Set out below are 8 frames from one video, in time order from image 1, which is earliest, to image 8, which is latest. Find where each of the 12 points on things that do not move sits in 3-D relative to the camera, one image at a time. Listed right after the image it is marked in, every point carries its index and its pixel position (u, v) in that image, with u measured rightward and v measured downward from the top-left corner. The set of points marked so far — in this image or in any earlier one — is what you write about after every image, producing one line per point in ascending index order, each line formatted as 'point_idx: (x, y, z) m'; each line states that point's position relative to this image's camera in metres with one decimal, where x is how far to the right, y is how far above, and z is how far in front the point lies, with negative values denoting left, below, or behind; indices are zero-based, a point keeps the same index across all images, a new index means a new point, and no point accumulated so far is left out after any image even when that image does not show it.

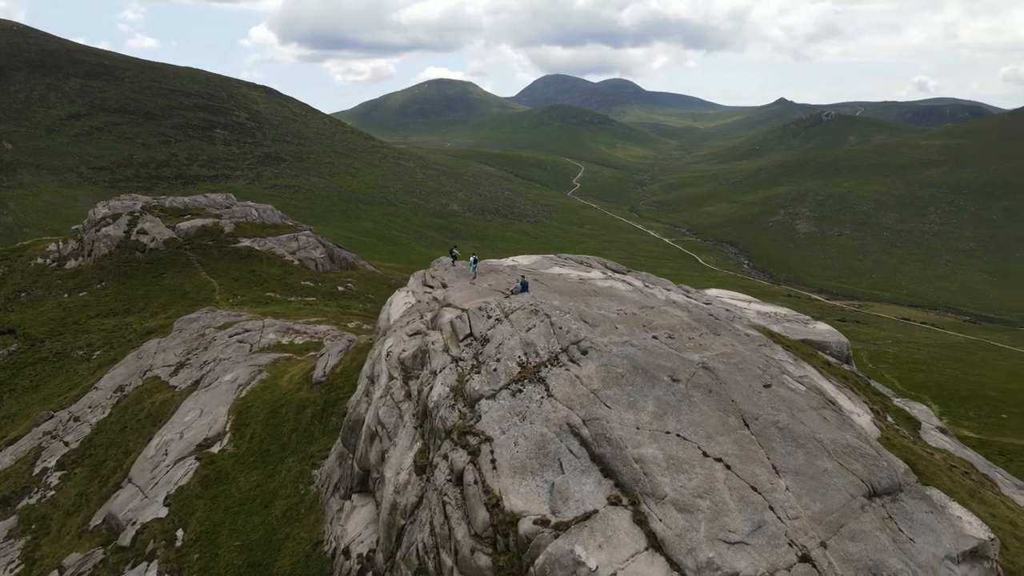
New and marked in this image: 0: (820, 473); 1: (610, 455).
0: (+7.6, -4.6, +18.1) m
1: (+2.5, -4.2, +18.4) m
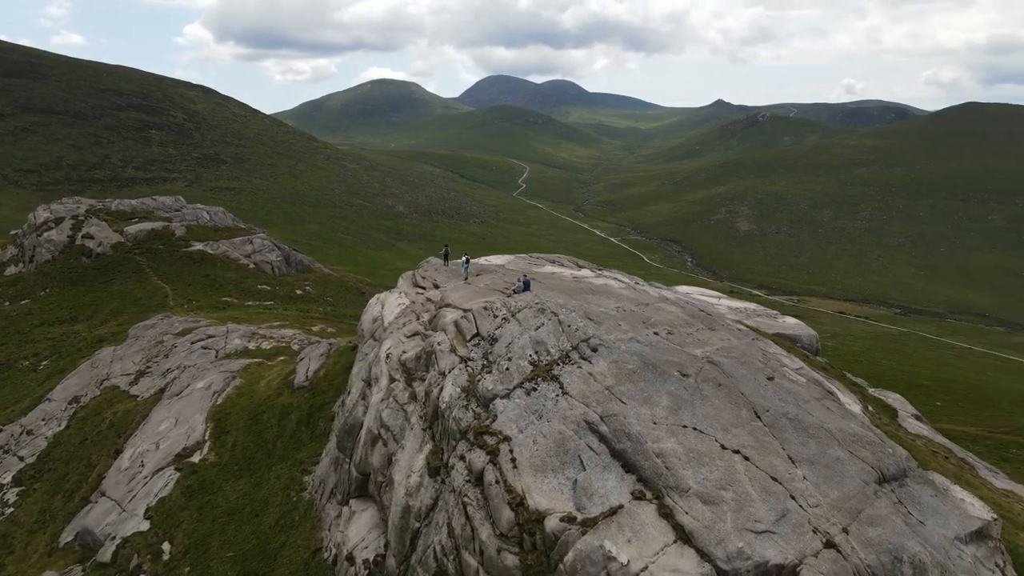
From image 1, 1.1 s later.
0: (+8.2, -4.4, +18.7) m
1: (+3.0, -4.1, +18.6) m
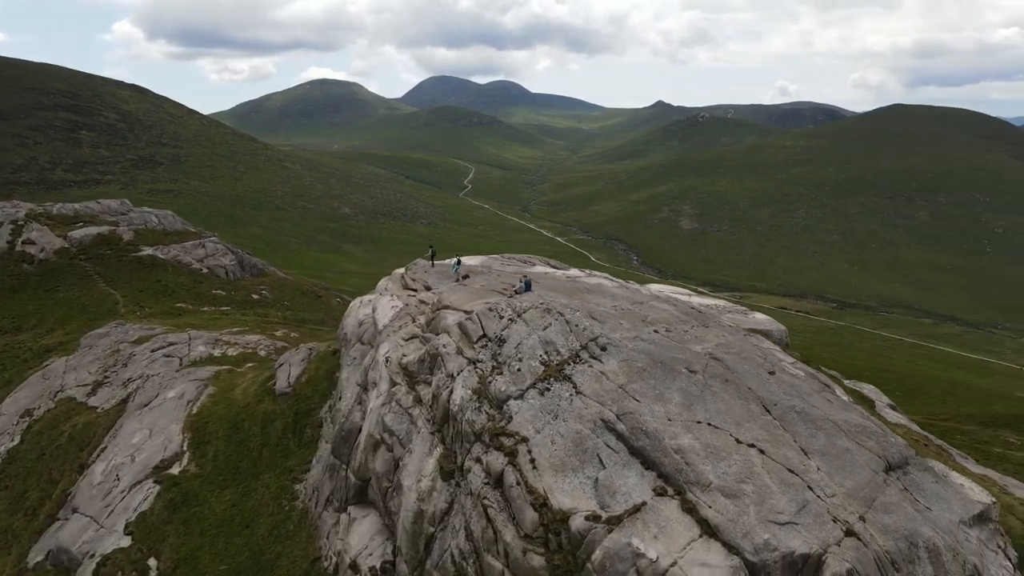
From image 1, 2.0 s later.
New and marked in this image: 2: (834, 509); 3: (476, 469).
0: (+8.7, -4.3, +19.2) m
1: (+3.5, -4.1, +18.7) m
2: (+7.7, -5.2, +17.4) m
3: (-0.9, -4.8, +19.5) m
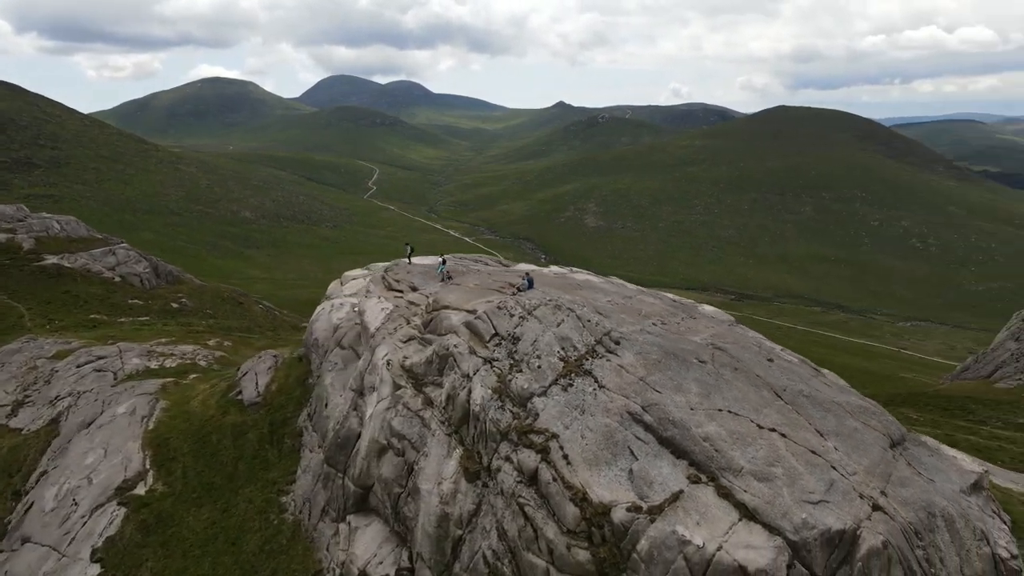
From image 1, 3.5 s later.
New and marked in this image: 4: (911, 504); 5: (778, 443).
0: (+9.4, -4.0, +20.3) m
1: (+4.4, -3.9, +19.2) m
2: (+8.6, -4.9, +18.3) m
3: (-0.1, -4.8, +19.4) m
4: (+9.9, -5.4, +18.2) m
5: (+6.9, -4.0, +19.1) m
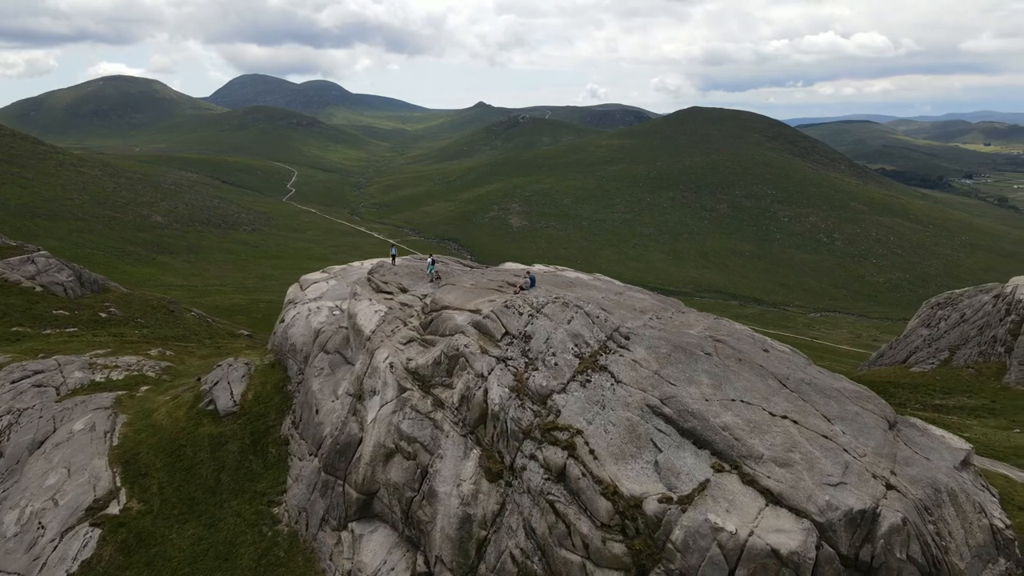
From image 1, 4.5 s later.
0: (+9.9, -3.7, +21.2) m
1: (+5.0, -3.7, +19.6) m
2: (+9.4, -4.7, +19.2) m
3: (+0.5, -4.7, +19.4) m
4: (+10.7, -5.1, +19.3) m
5: (+7.6, -3.8, +19.8) m
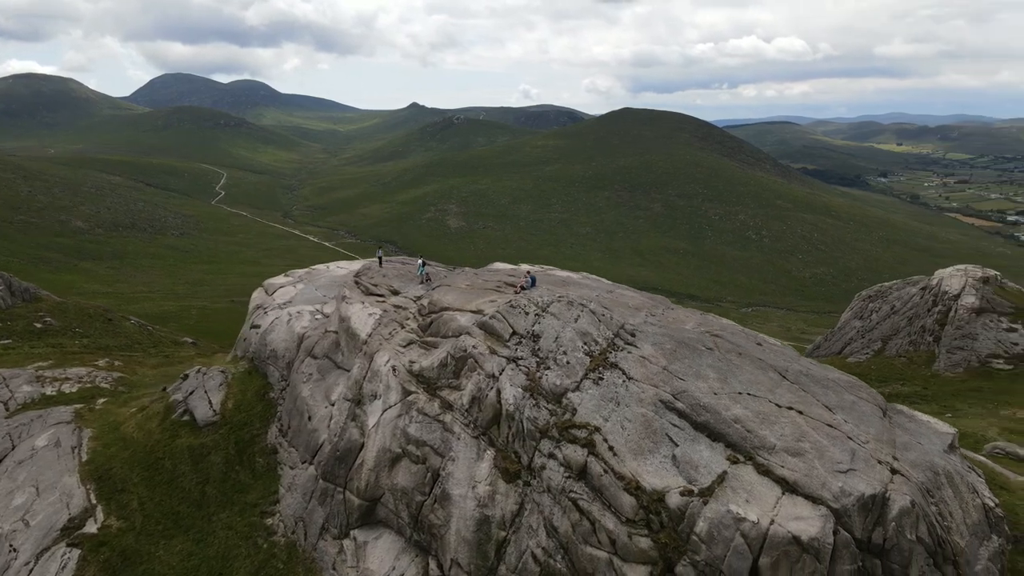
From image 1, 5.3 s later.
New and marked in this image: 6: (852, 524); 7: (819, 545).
0: (+10.2, -3.5, +22.0) m
1: (+5.5, -3.6, +20.0) m
2: (+9.9, -4.5, +20.0) m
3: (+1.0, -4.7, +19.4) m
4: (+11.2, -4.9, +20.1) m
5: (+8.0, -3.7, +20.5) m
6: (+8.4, -5.8, +18.0) m
7: (+7.2, -6.0, +17.2) m
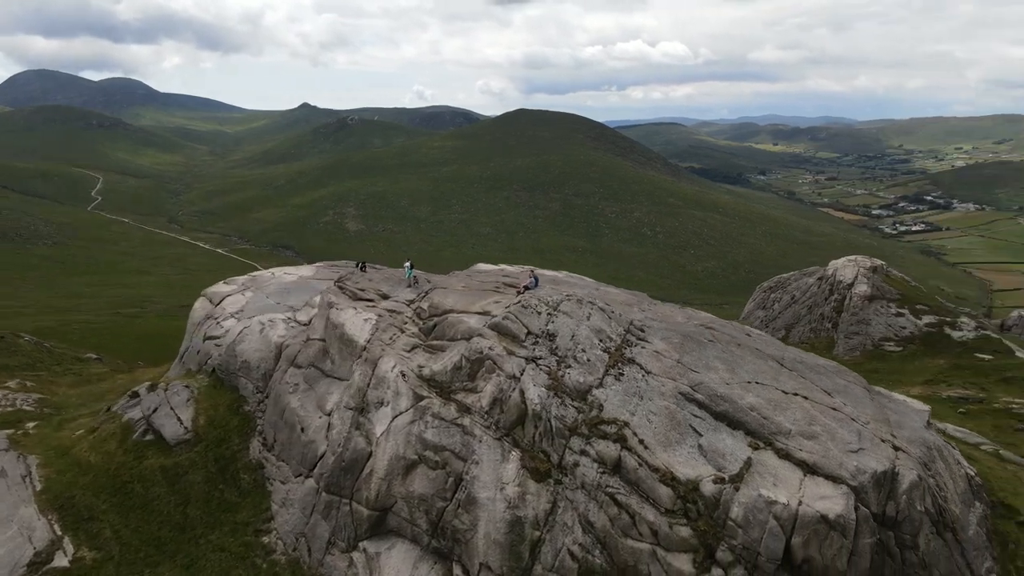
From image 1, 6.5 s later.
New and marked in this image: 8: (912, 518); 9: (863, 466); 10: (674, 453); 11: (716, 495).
0: (+10.6, -3.2, +23.4) m
1: (+6.2, -3.5, +20.8) m
2: (+10.6, -4.2, +21.3) m
3: (+1.9, -4.7, +19.6) m
4: (+11.8, -4.5, +21.7) m
5: (+8.6, -3.4, +21.6) m
6: (+9.4, -5.5, +19.2) m
7: (+8.3, -5.8, +18.2) m
8: (+10.7, -6.2, +19.6) m
9: (+9.4, -4.8, +19.6) m
10: (+4.4, -4.4, +19.5) m
11: (+5.3, -5.2, +18.6) m
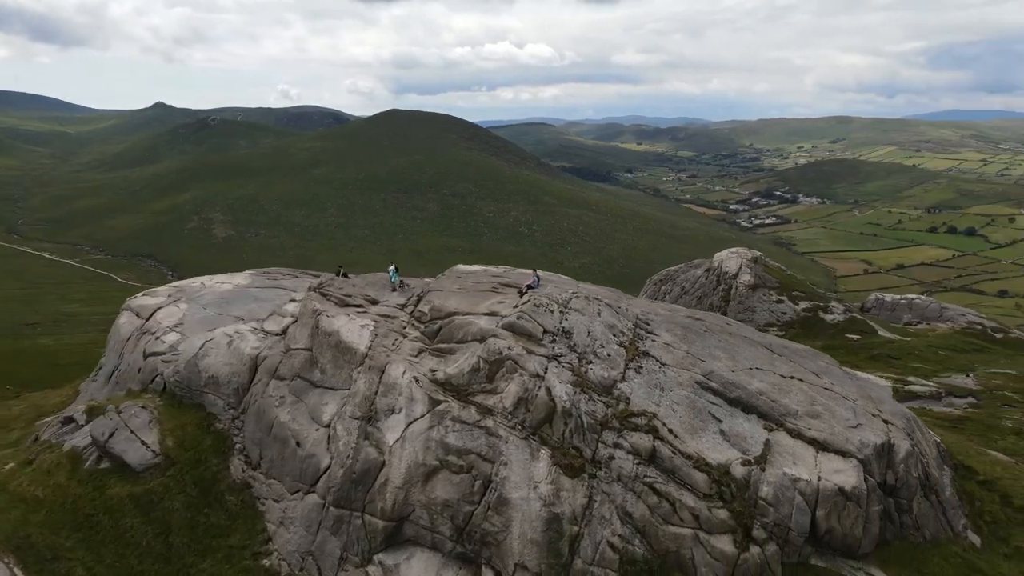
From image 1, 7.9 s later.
0: (+10.8, -2.8, +25.2) m
1: (+6.9, -3.2, +21.9) m
2: (+11.1, -3.8, +23.1) m
3: (+2.9, -4.6, +20.1) m
4: (+12.3, -4.1, +23.6) m
5: (+9.2, -3.1, +23.0) m
6: (+10.4, -5.2, +20.8) m
7: (+9.5, -5.5, +19.7) m
8: (+11.6, -5.7, +21.4) m
9: (+10.3, -4.4, +21.2) m
10: (+5.3, -4.2, +20.3) m
11: (+6.4, -5.0, +19.6) m
